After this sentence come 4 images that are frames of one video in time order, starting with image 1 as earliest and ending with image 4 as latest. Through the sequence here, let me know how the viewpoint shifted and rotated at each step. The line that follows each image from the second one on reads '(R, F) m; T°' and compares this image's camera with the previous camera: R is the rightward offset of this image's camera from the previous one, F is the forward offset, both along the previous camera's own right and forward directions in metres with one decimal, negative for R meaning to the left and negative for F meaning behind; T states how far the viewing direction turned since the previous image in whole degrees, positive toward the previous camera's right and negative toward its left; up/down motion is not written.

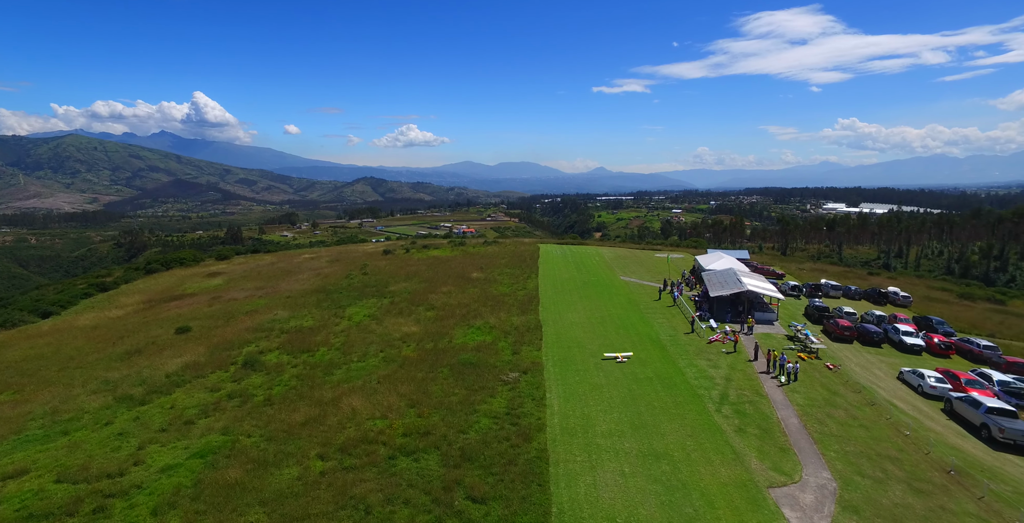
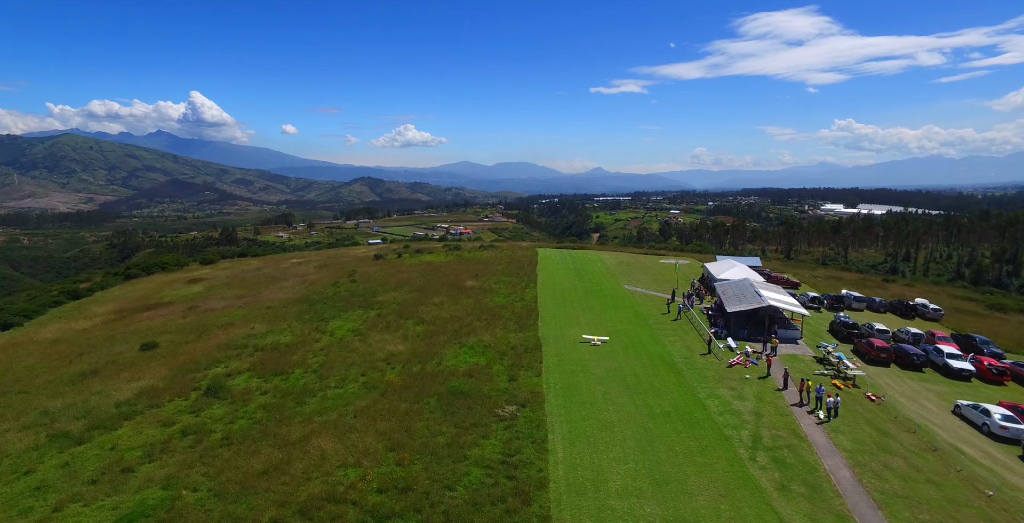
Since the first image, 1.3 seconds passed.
(0.0, +3.6) m; 0°
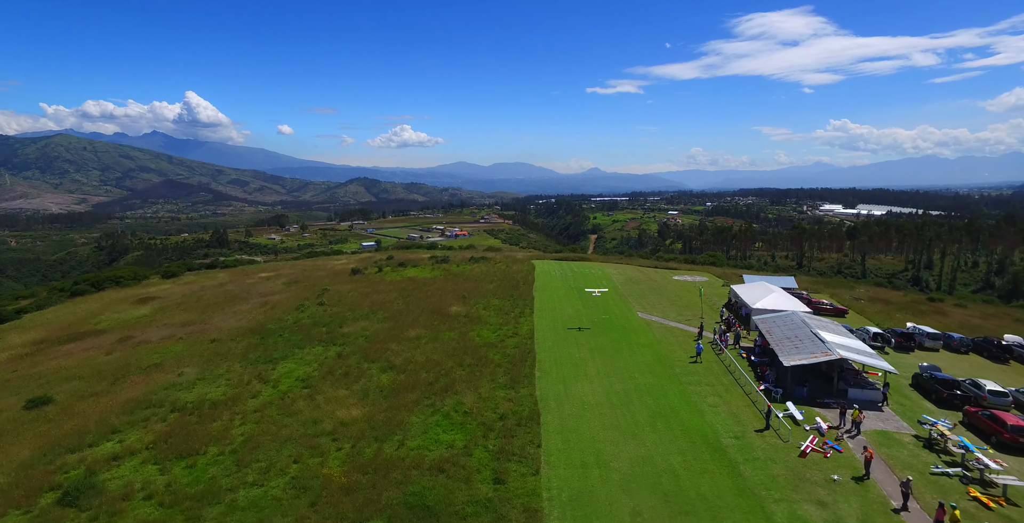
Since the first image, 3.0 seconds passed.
(+0.4, +8.4) m; 0°
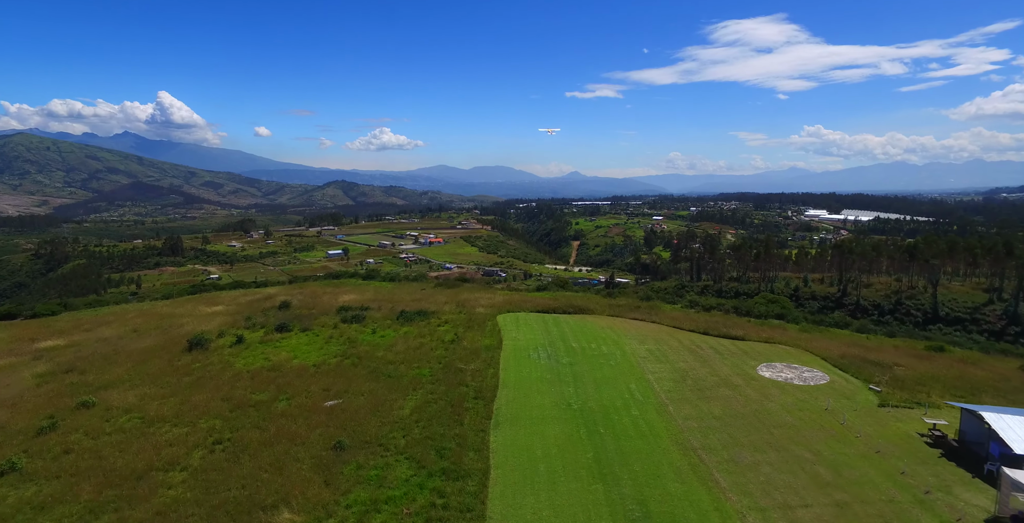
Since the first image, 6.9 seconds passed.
(+2.0, +29.5) m; +2°
